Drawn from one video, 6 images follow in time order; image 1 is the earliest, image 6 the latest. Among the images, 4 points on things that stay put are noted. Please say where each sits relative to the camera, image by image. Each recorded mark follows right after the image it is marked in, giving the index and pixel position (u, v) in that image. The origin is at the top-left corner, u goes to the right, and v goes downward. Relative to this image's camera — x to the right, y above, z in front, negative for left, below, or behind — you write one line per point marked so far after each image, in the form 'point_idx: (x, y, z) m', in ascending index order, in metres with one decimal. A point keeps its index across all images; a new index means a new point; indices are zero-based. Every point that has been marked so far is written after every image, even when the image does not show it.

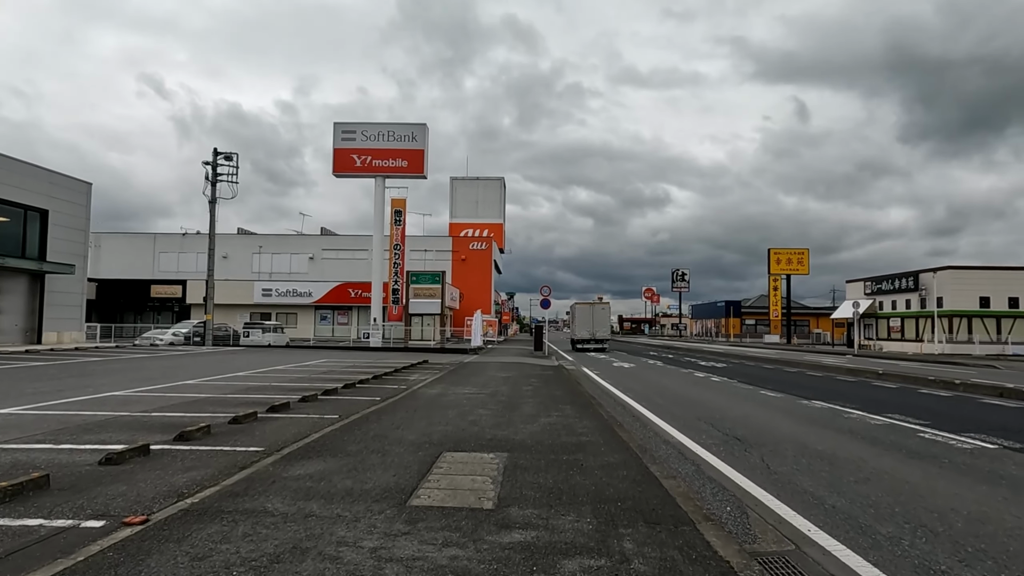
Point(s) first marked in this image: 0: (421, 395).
0: (-2.0, -2.4, +14.6) m
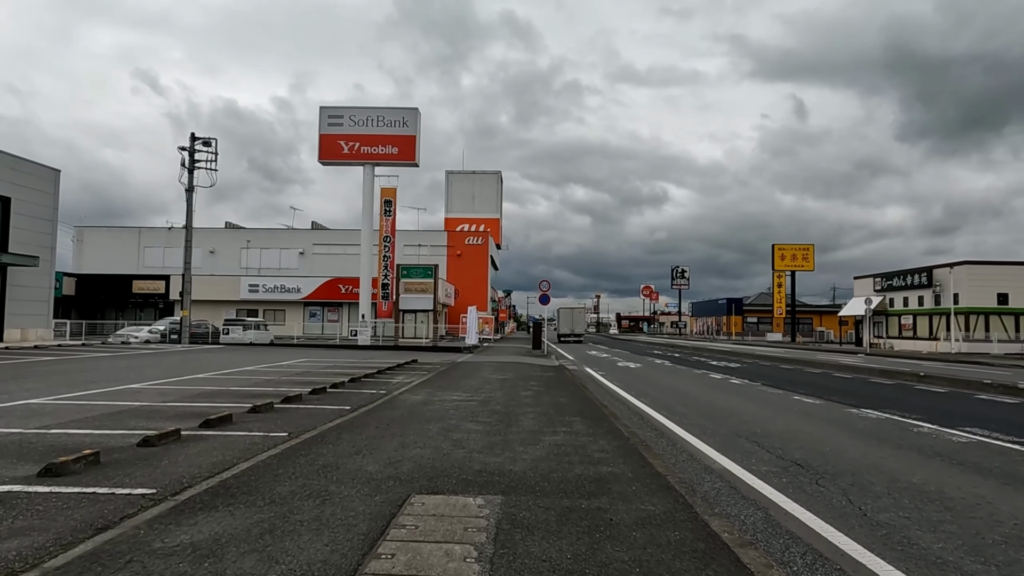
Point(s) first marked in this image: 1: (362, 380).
0: (-2.1, -2.1, +12.4) m
1: (-3.8, -2.4, +17.0) m
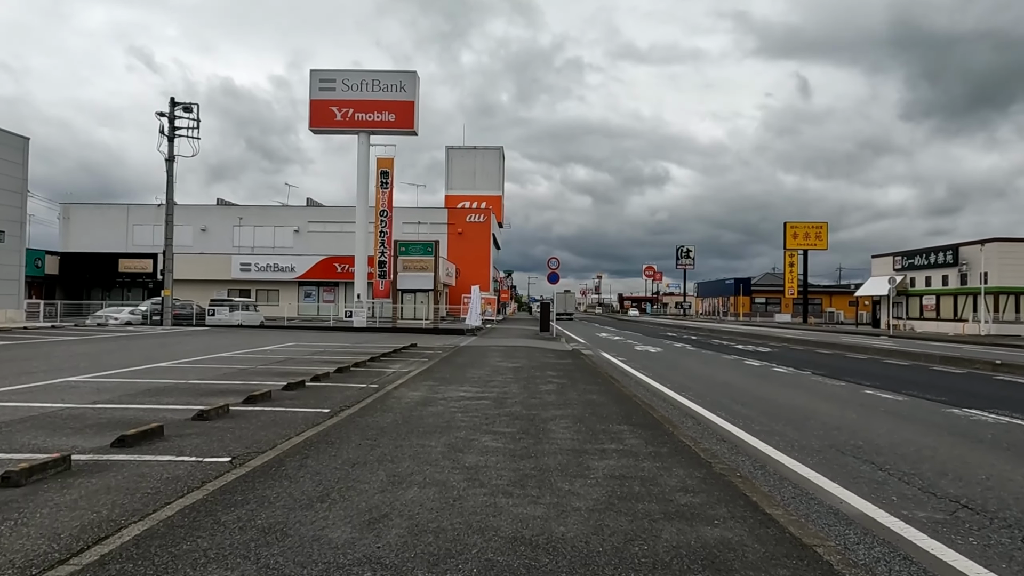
0: (-1.8, -1.7, +9.9) m
1: (-3.5, -1.8, +14.5) m
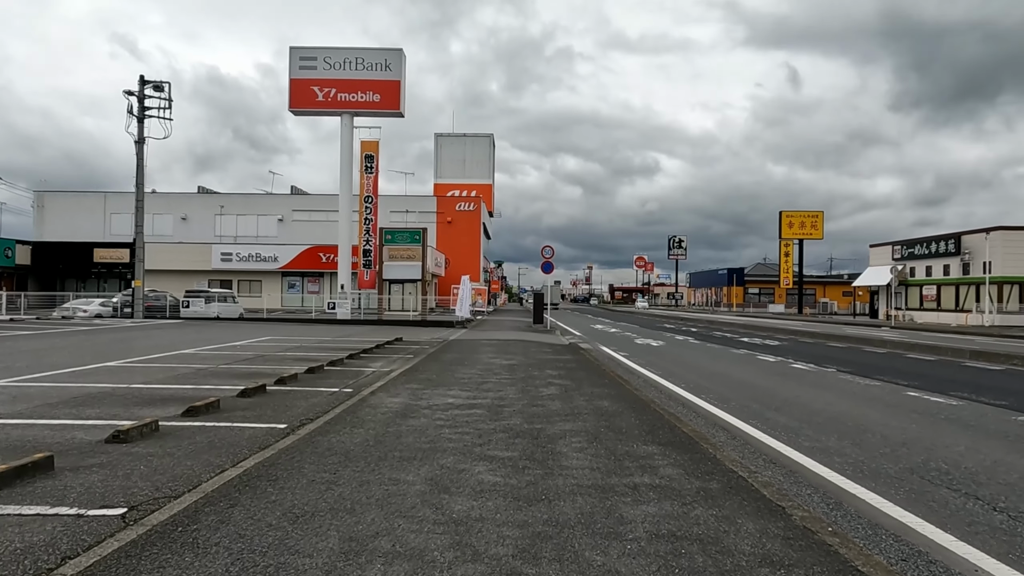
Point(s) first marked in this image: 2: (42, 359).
0: (-1.8, -1.6, +8.3) m
1: (-3.6, -1.6, +12.8) m
2: (-9.9, -1.5, +13.7) m
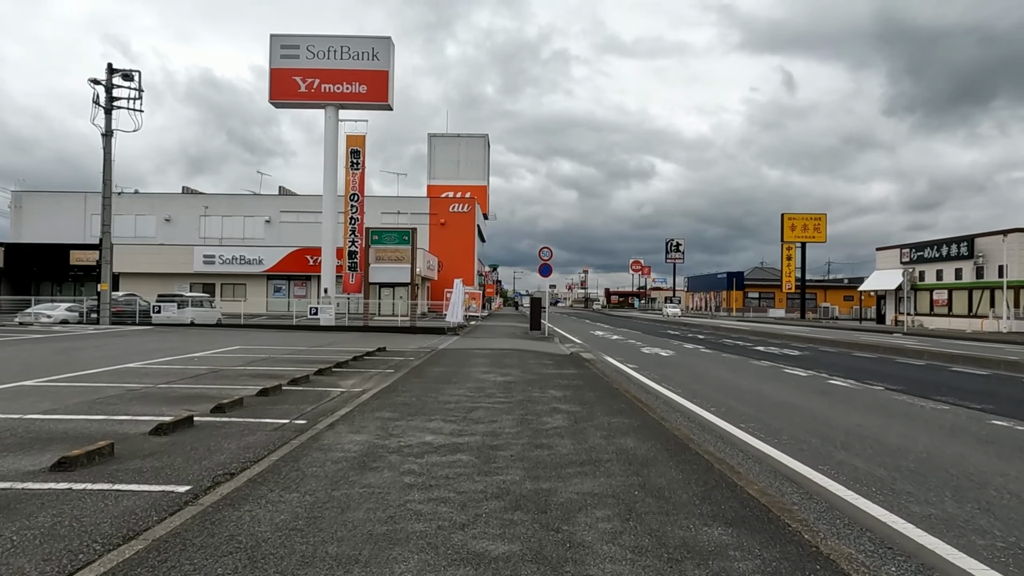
0: (-1.8, -1.6, +6.2) m
1: (-3.7, -1.6, +10.7) m
2: (-9.9, -1.5, +11.6) m
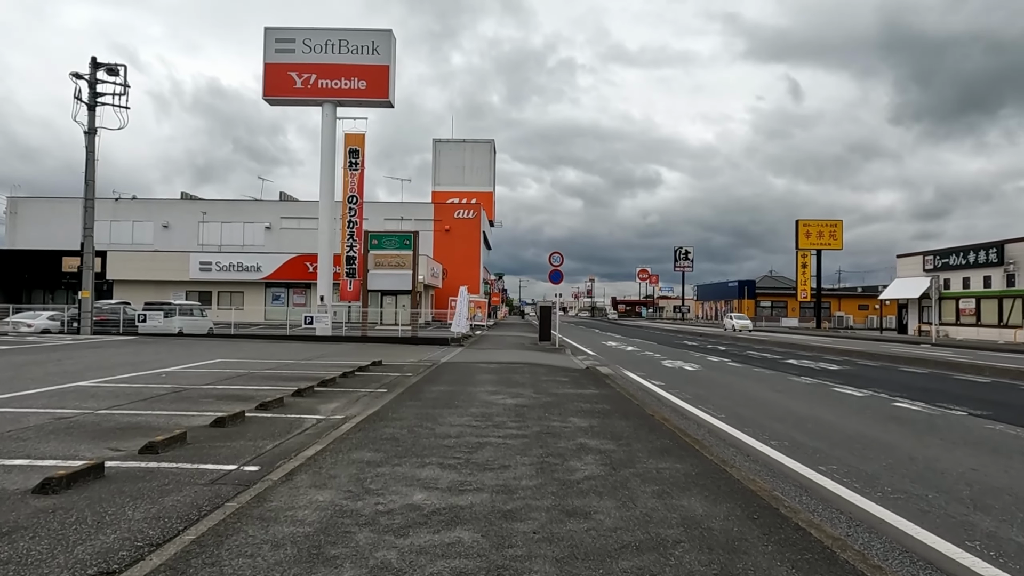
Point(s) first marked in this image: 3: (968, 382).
0: (-1.7, -1.6, +4.2) m
1: (-3.5, -1.7, +8.8) m
2: (-9.7, -1.6, +9.7) m
3: (+10.4, -2.2, +15.0) m
